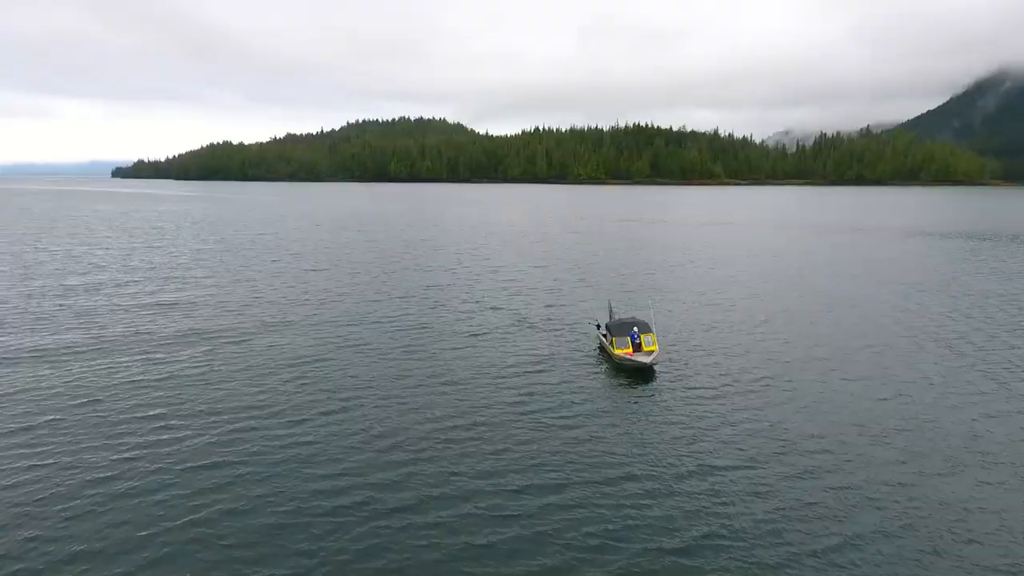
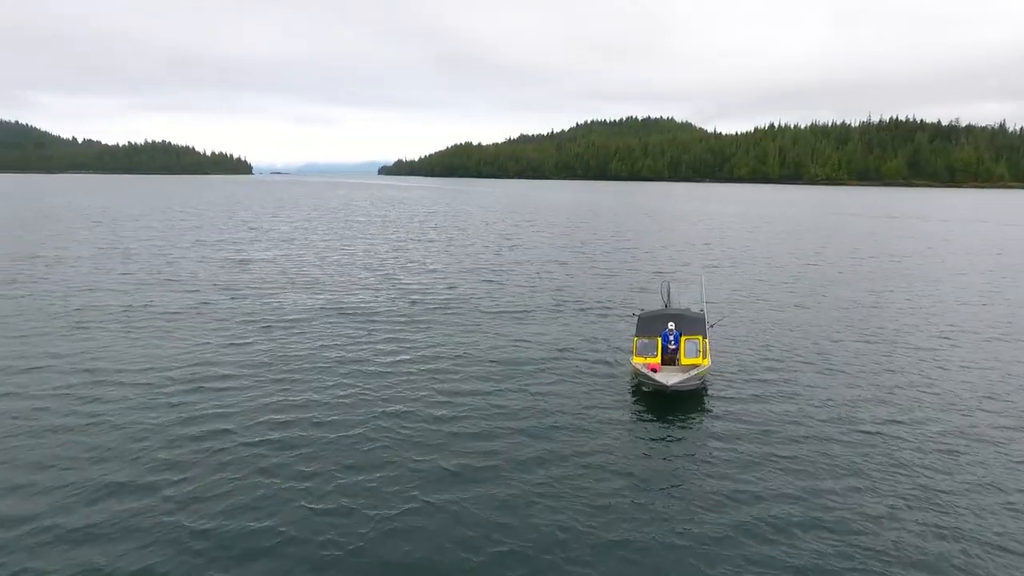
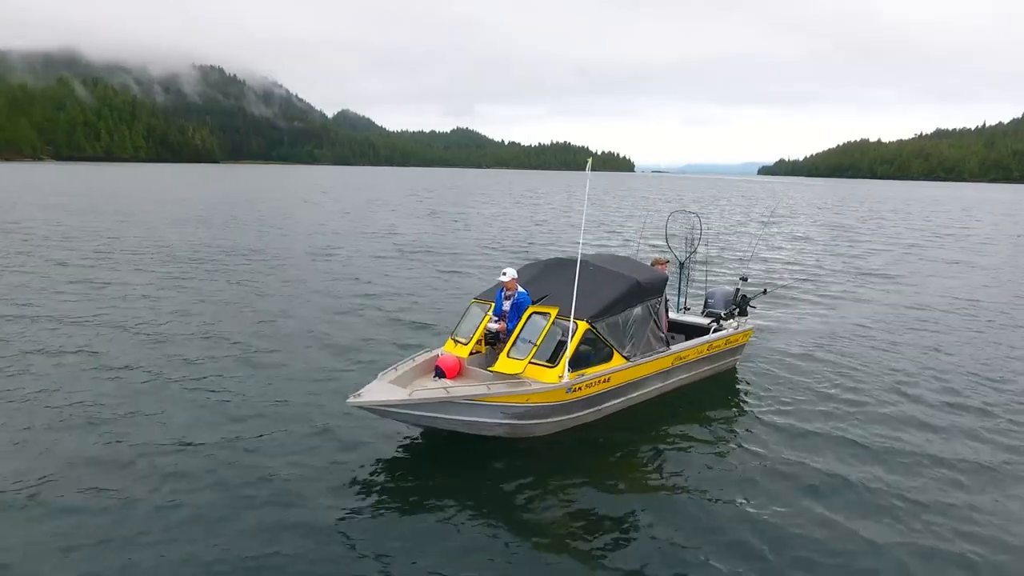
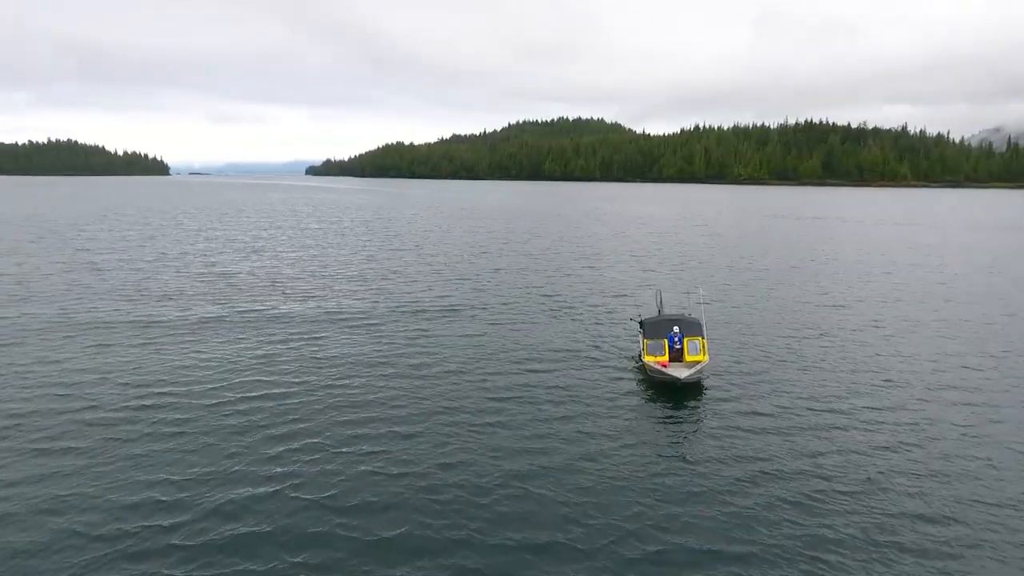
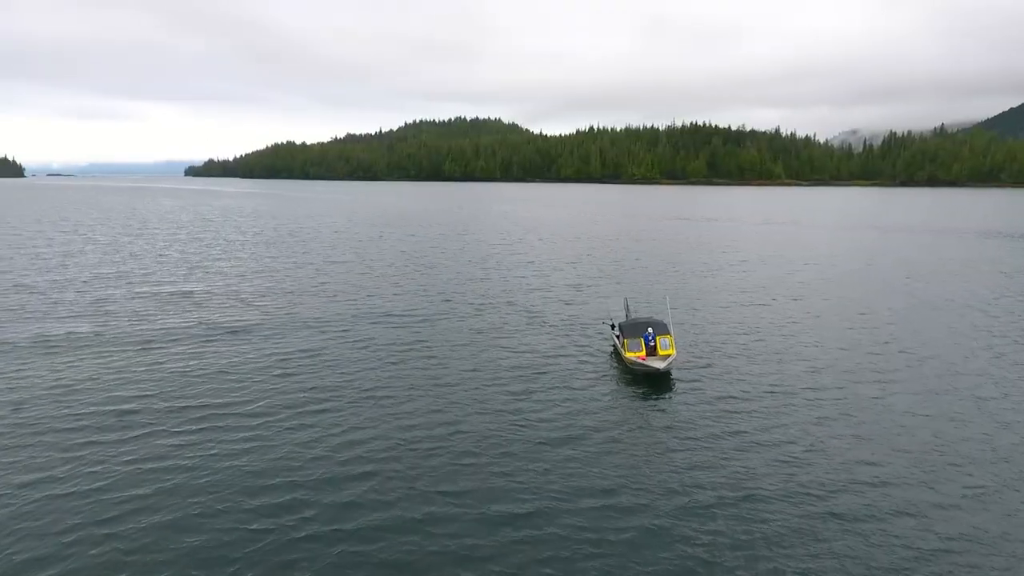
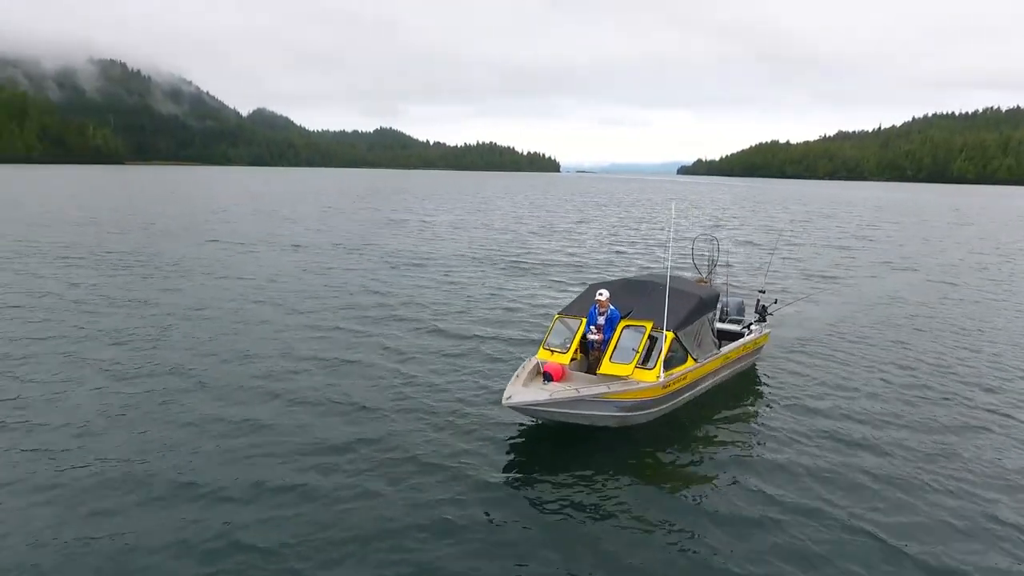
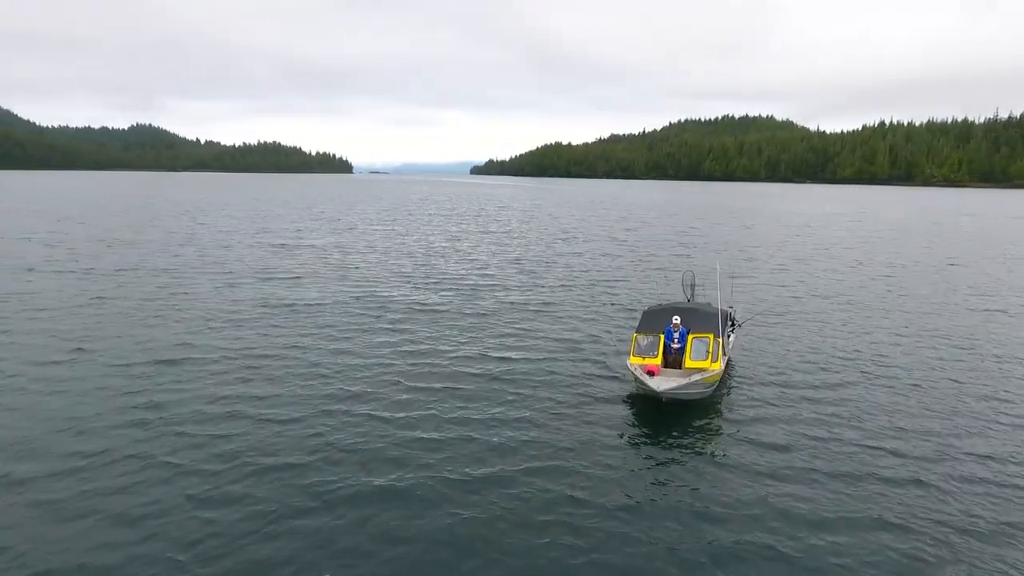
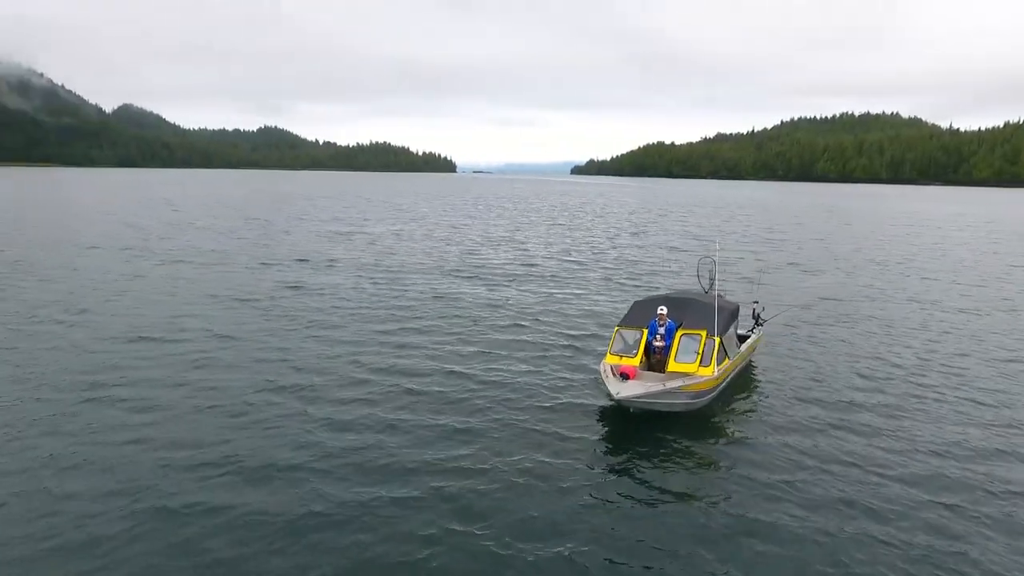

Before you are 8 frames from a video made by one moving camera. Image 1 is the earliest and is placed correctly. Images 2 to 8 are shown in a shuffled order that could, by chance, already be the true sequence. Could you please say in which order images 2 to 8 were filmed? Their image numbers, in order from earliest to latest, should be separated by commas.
5, 4, 2, 7, 8, 6, 3
